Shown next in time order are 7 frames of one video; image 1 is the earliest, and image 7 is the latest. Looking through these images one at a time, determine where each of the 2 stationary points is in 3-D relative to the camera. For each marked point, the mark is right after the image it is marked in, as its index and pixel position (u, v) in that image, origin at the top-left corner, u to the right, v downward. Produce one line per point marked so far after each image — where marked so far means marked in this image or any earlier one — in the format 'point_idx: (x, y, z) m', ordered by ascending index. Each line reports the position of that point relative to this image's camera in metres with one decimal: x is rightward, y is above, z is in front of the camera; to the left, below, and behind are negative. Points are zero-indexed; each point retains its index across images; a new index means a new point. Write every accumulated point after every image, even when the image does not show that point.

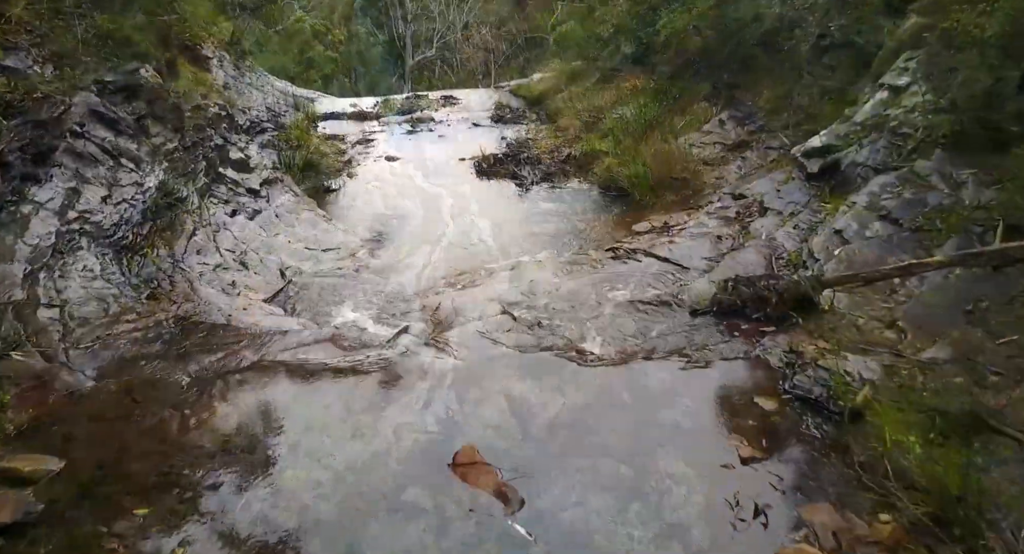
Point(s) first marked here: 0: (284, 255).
0: (-1.9, +0.2, +5.5) m
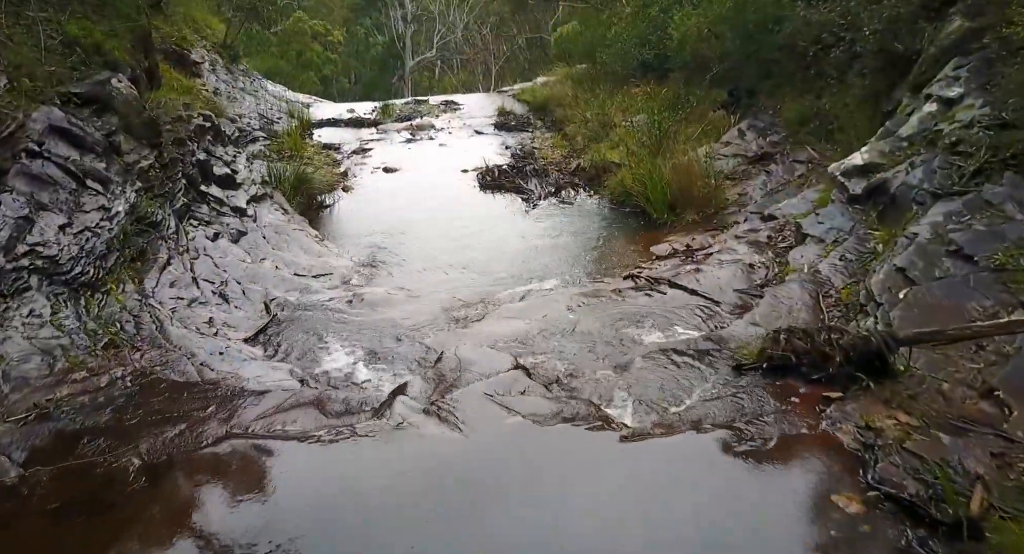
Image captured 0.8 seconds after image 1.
0: (-1.8, 0.0, +5.0) m
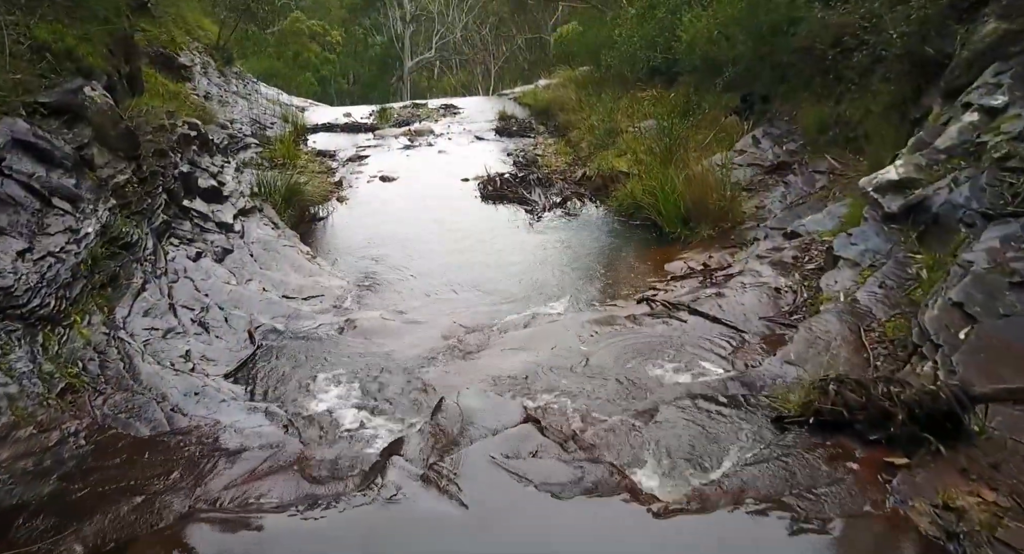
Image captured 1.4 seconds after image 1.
0: (-1.8, -0.2, +4.6) m
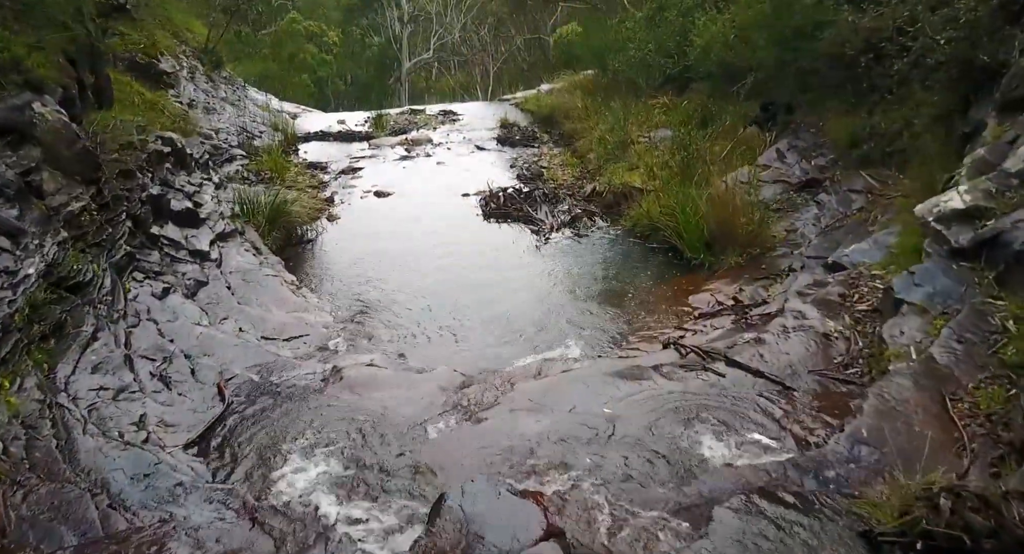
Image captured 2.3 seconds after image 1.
0: (-1.7, -0.5, +4.1) m
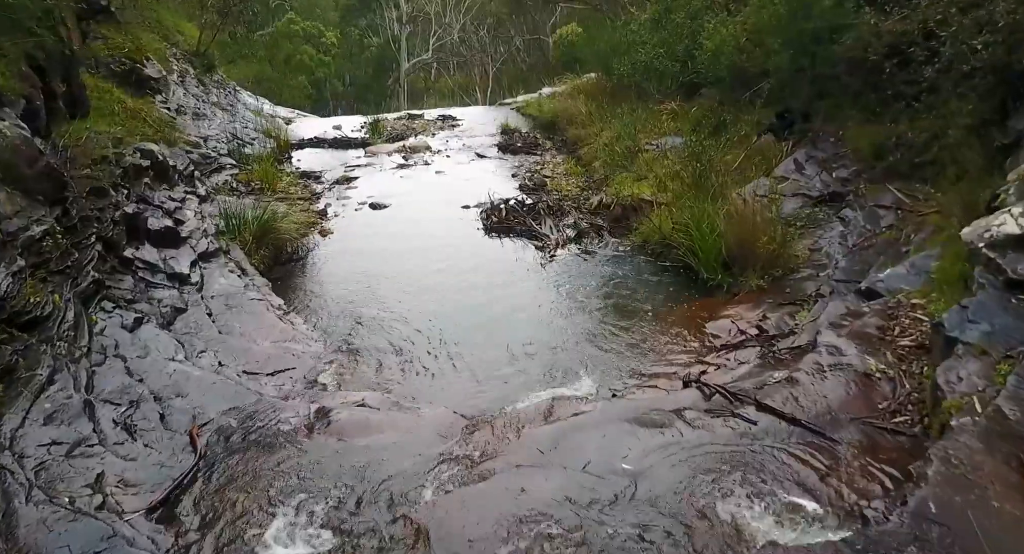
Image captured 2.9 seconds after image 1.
0: (-1.7, -0.6, +3.7) m
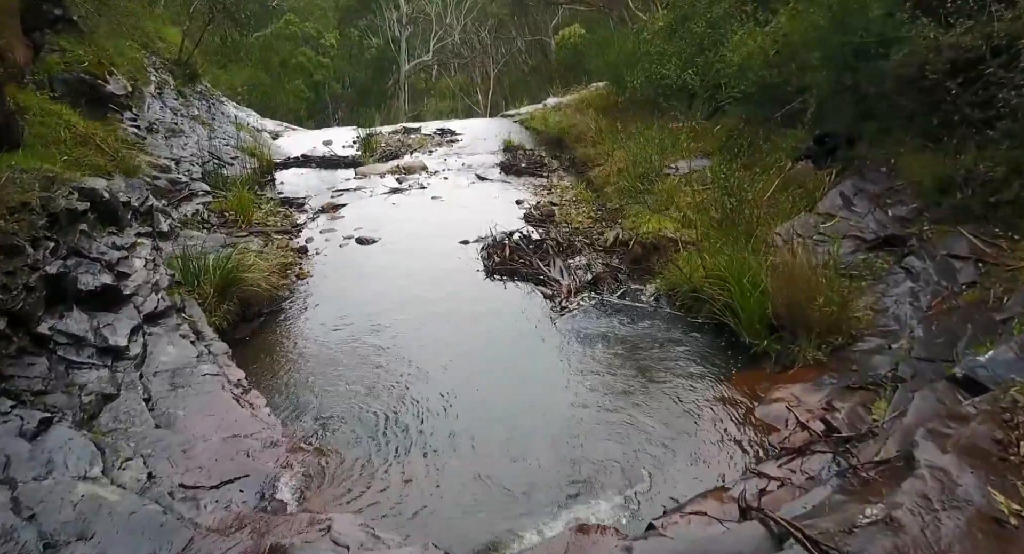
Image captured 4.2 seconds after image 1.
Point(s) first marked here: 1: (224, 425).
0: (-1.6, -1.1, +2.8) m
1: (-1.6, -0.8, +3.7) m
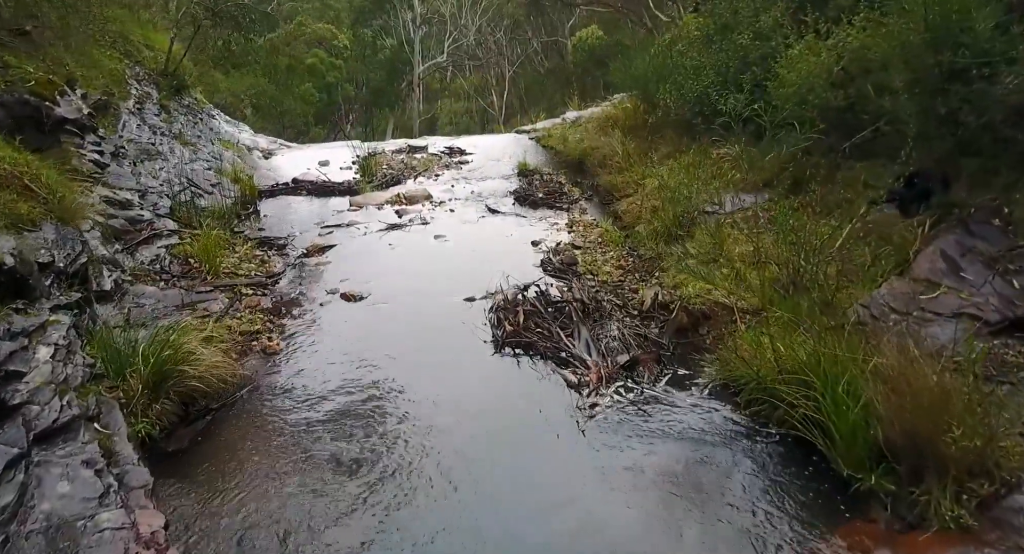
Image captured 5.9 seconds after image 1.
0: (-1.6, -1.6, +1.7) m
1: (-1.5, -1.3, +2.6) m
